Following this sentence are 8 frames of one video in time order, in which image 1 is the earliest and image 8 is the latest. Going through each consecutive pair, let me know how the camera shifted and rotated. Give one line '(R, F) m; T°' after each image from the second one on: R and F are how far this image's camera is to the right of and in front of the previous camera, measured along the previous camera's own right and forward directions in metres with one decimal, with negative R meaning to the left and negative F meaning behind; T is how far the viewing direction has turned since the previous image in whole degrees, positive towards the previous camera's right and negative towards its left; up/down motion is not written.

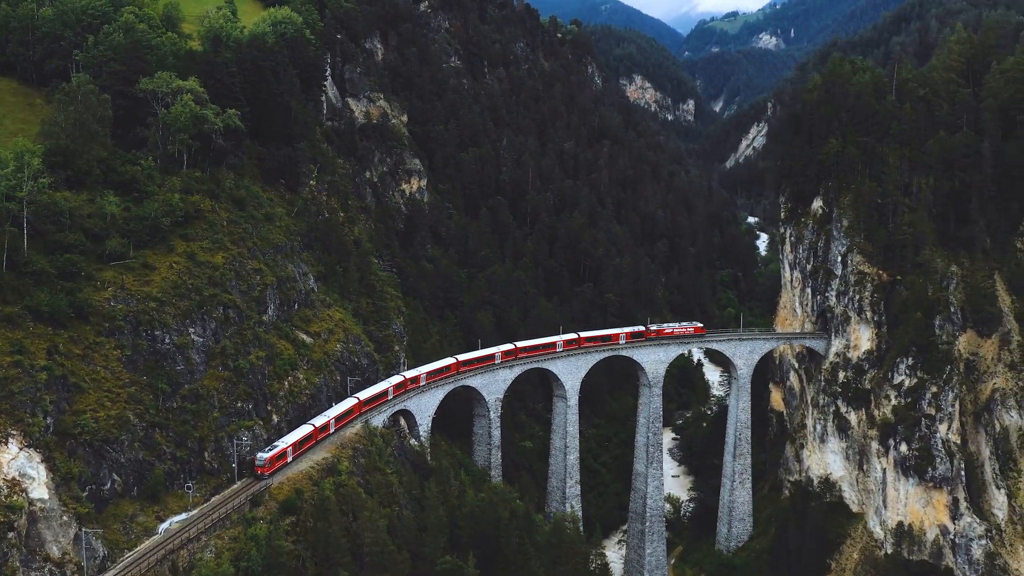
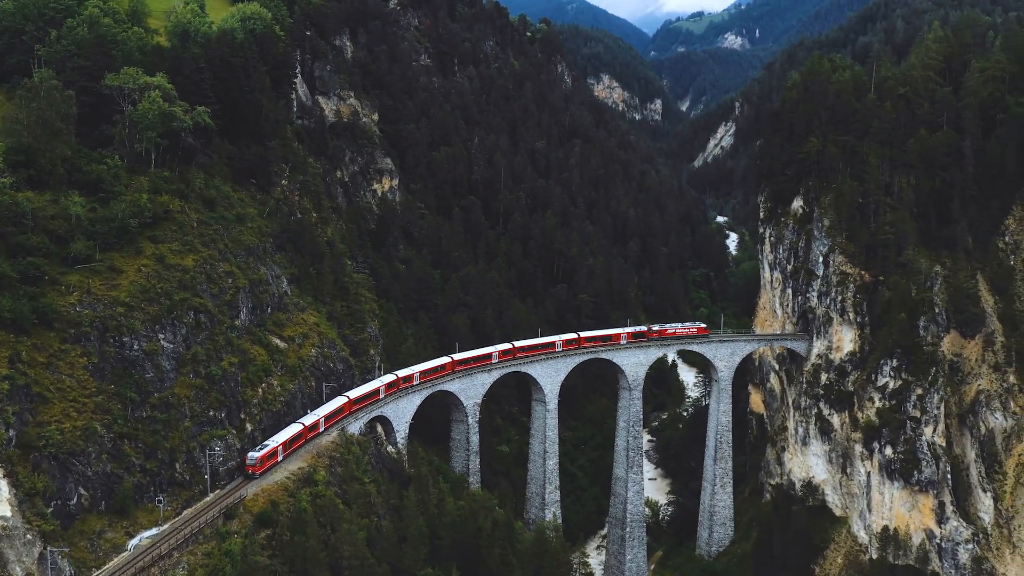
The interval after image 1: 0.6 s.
(-0.7, +1.1) m; +2°
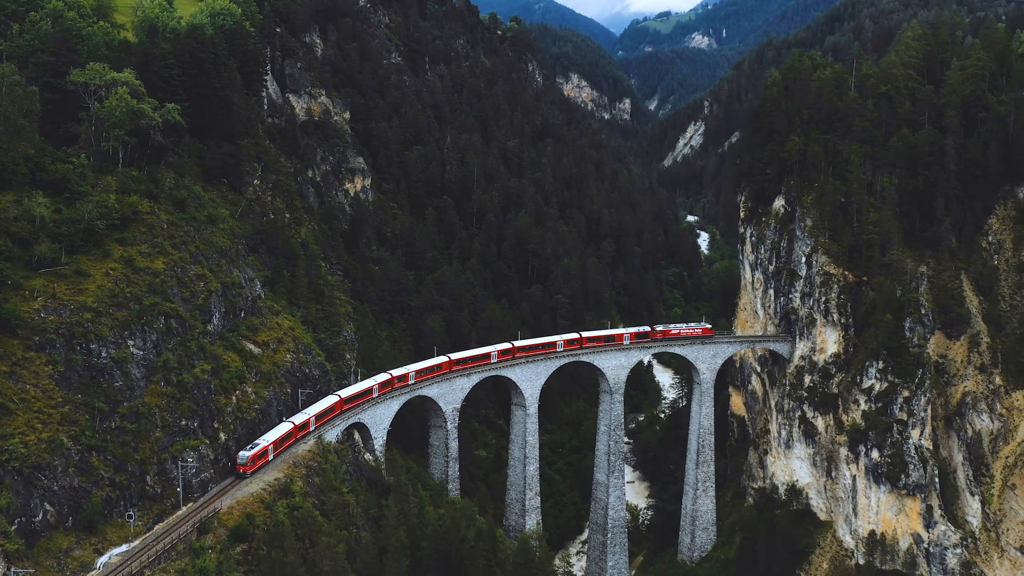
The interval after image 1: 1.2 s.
(-0.7, +1.1) m; +2°
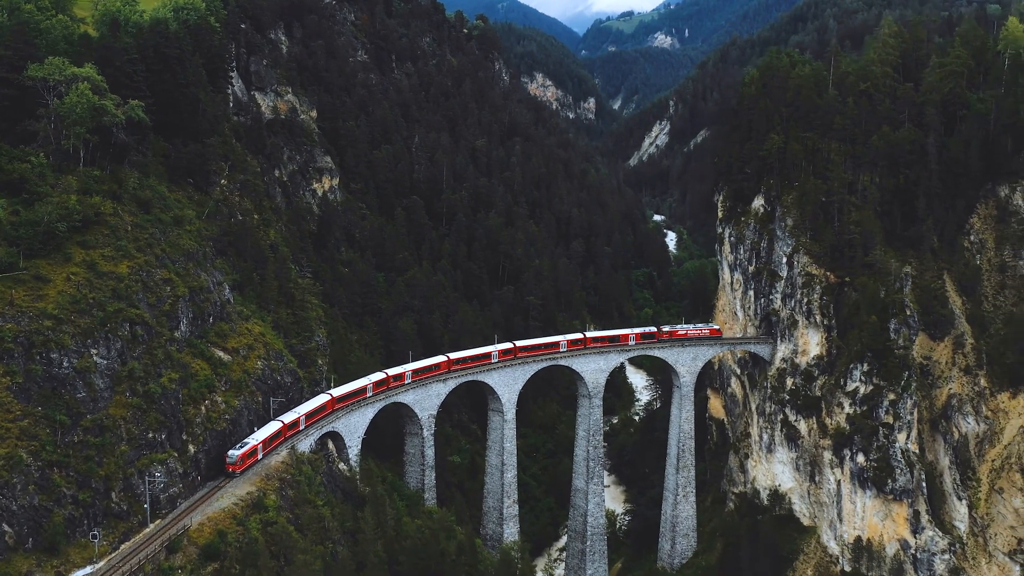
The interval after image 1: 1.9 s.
(-0.8, +1.3) m; +2°
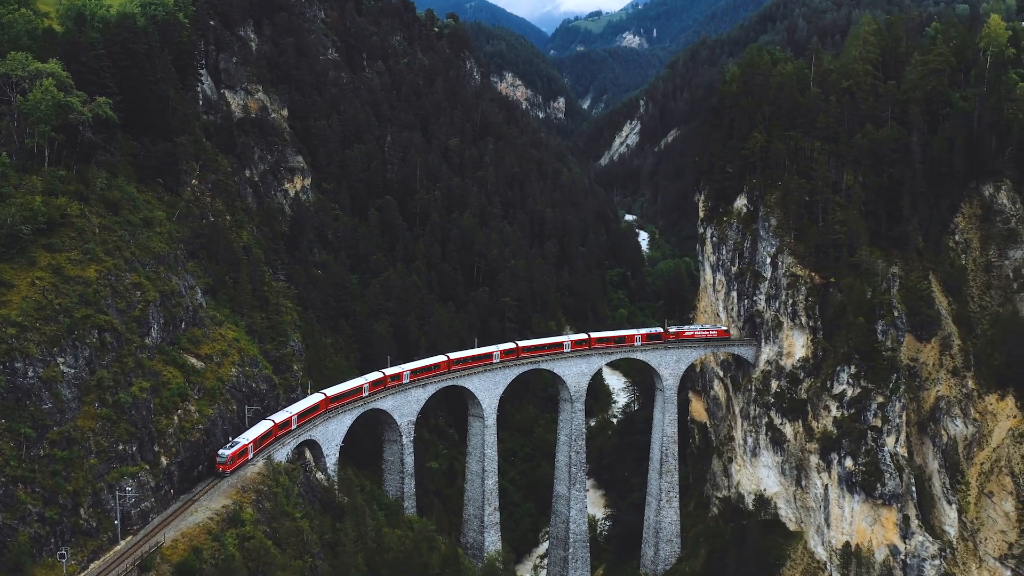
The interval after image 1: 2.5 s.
(-0.7, +1.1) m; +2°
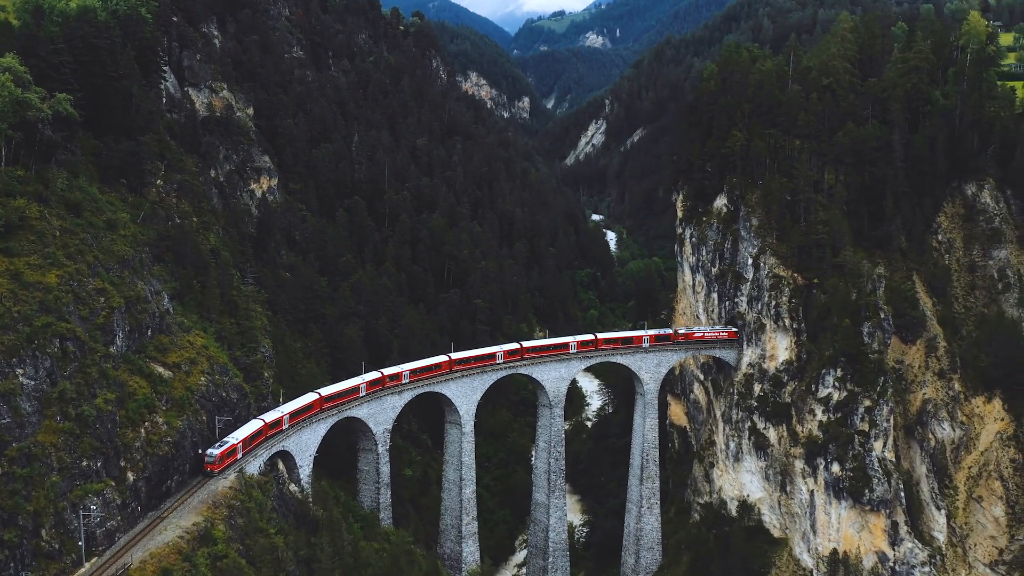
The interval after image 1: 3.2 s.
(-0.9, +1.3) m; +2°
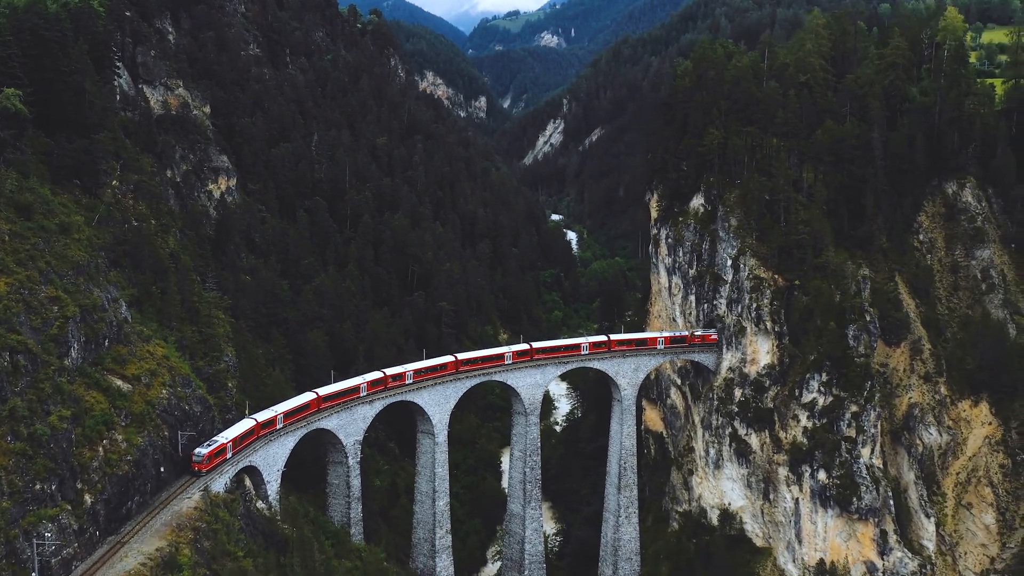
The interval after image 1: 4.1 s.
(-1.1, +1.6) m; +3°
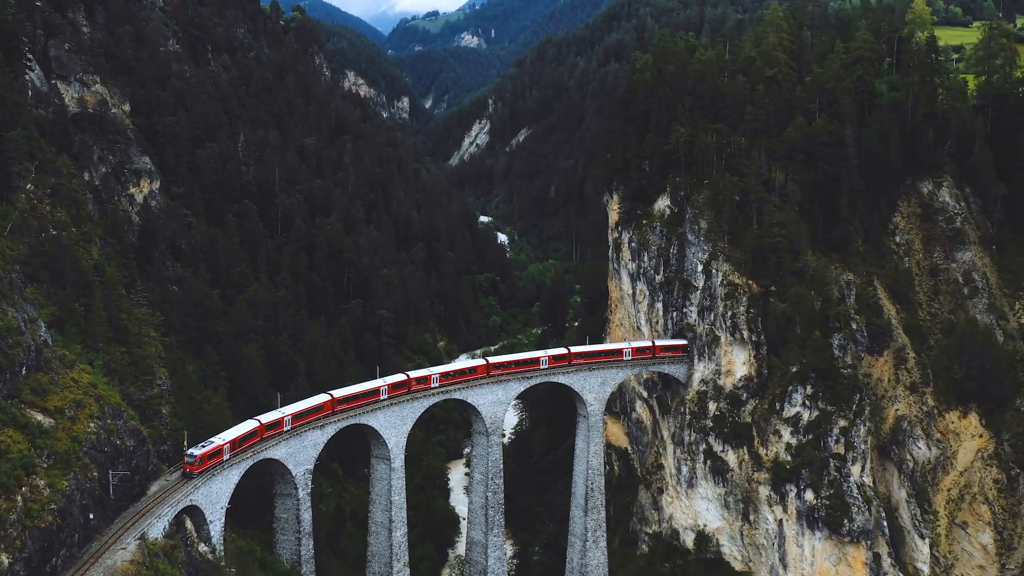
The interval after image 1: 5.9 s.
(-2.1, +3.4) m; +5°
